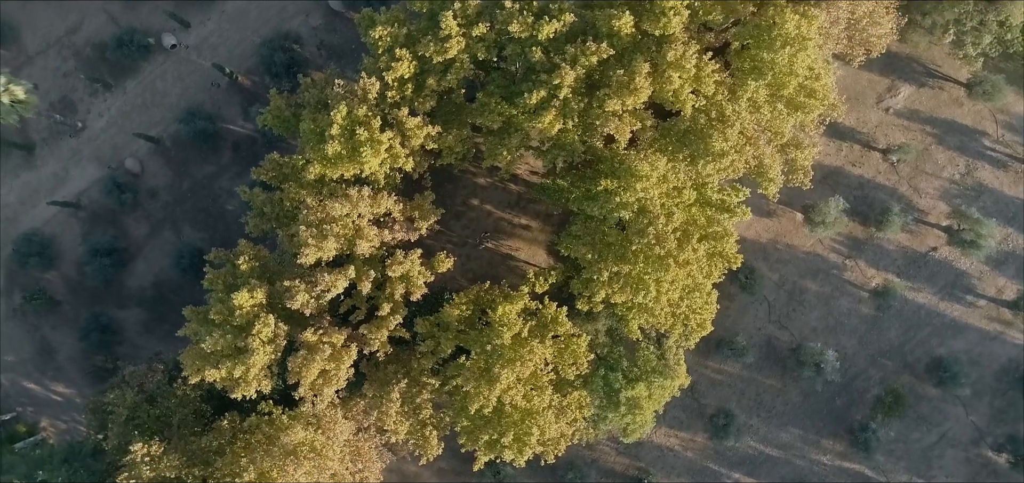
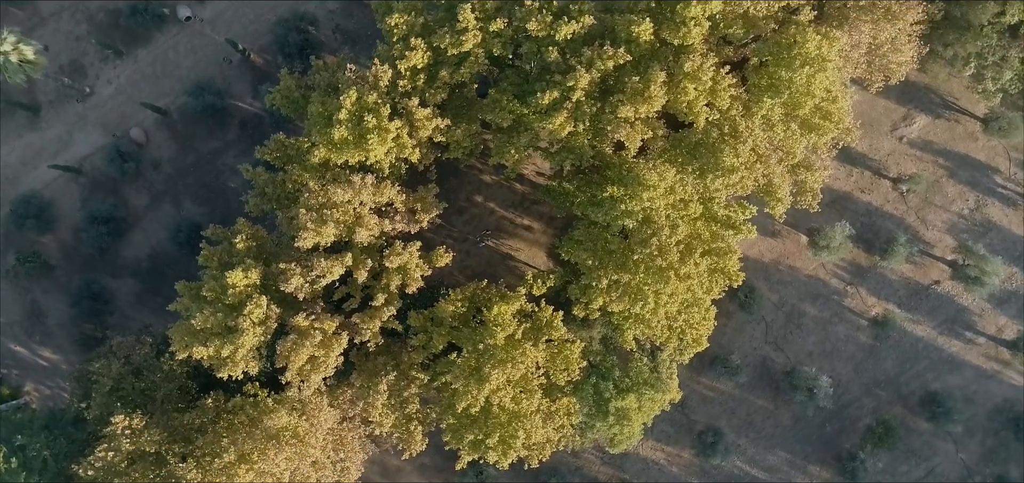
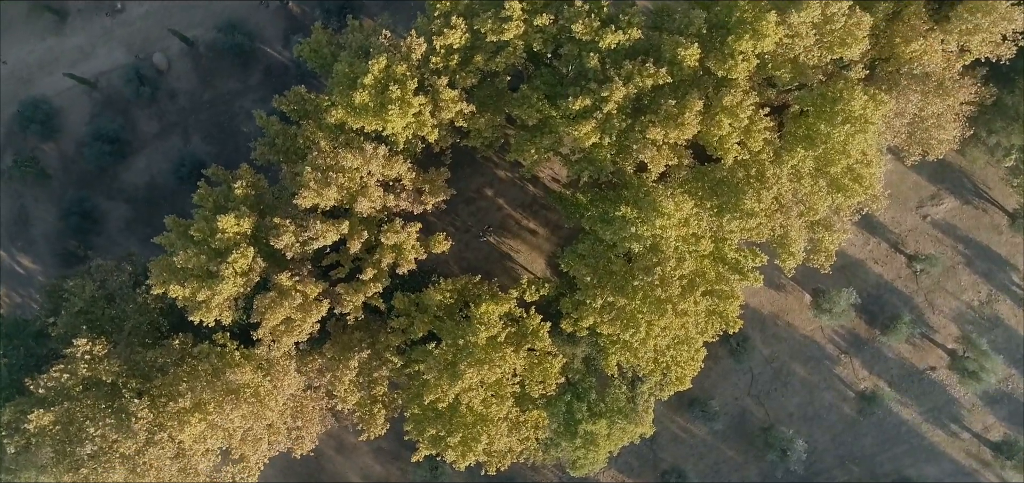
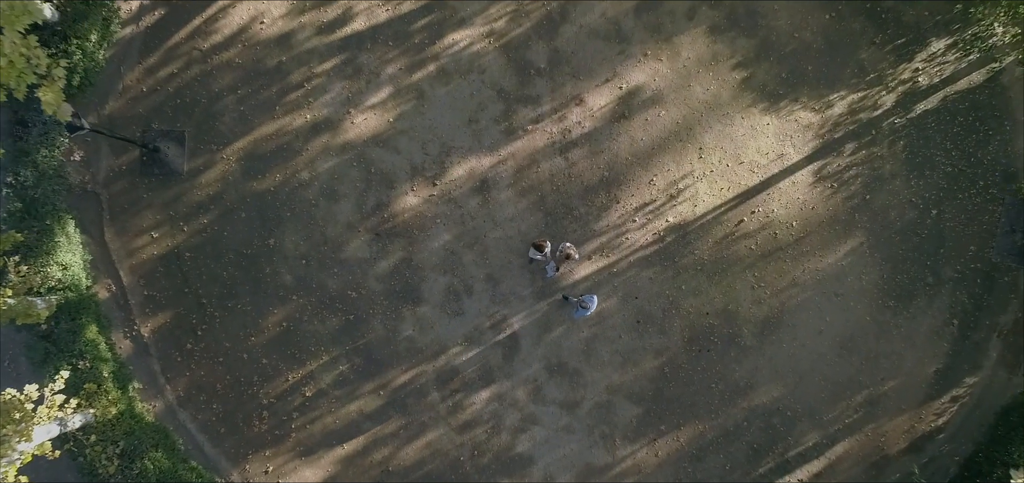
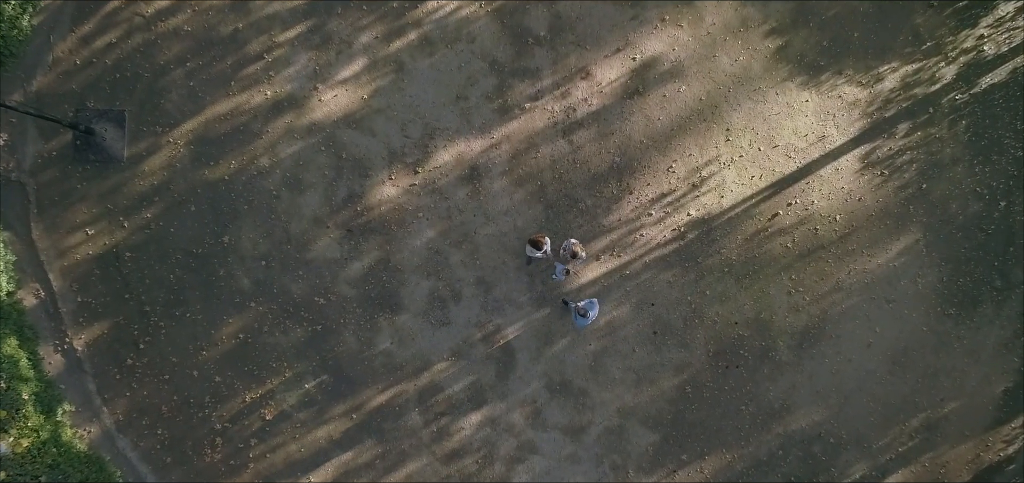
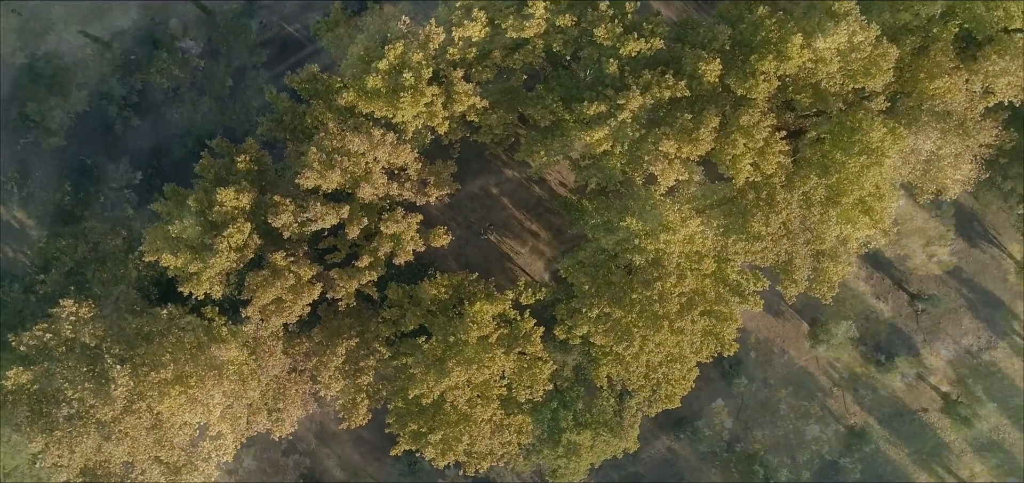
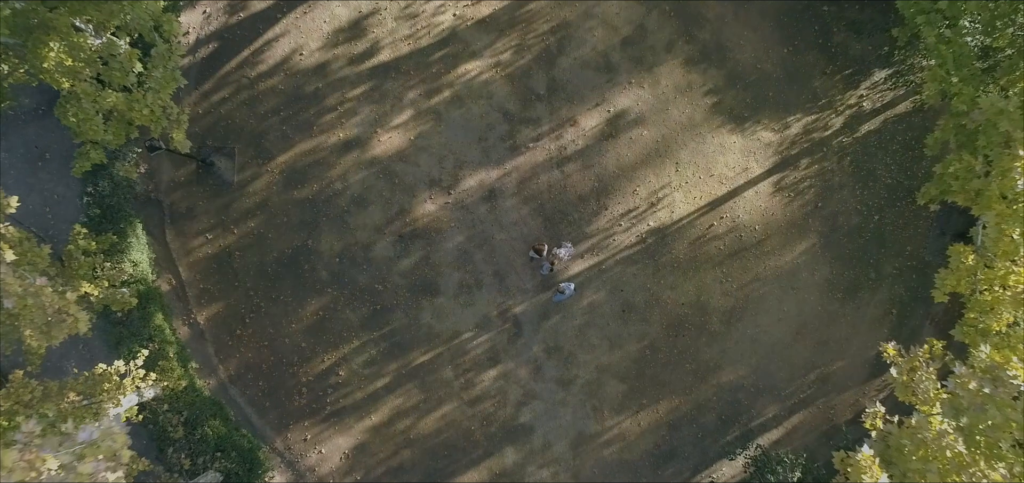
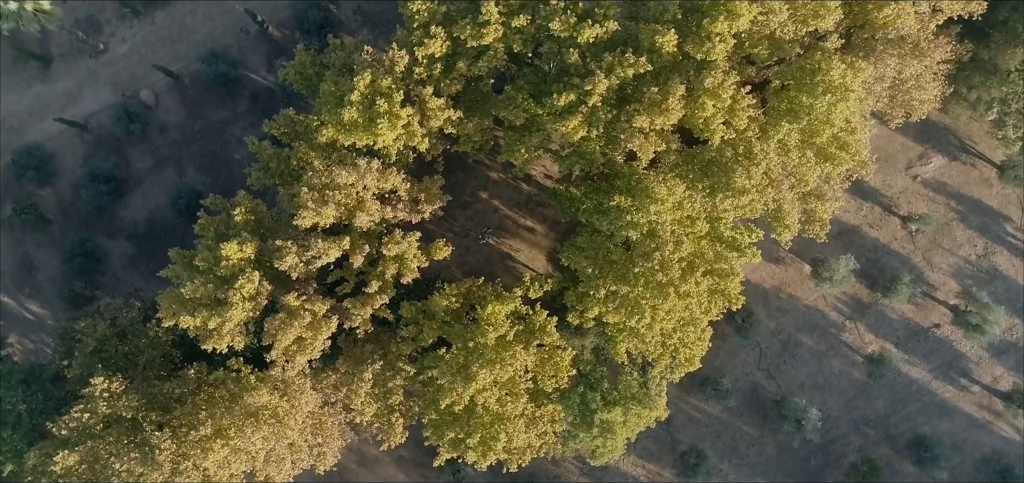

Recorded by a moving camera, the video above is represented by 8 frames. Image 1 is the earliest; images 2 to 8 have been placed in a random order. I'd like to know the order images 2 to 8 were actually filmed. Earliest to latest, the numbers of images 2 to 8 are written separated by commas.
2, 8, 3, 6, 7, 4, 5
